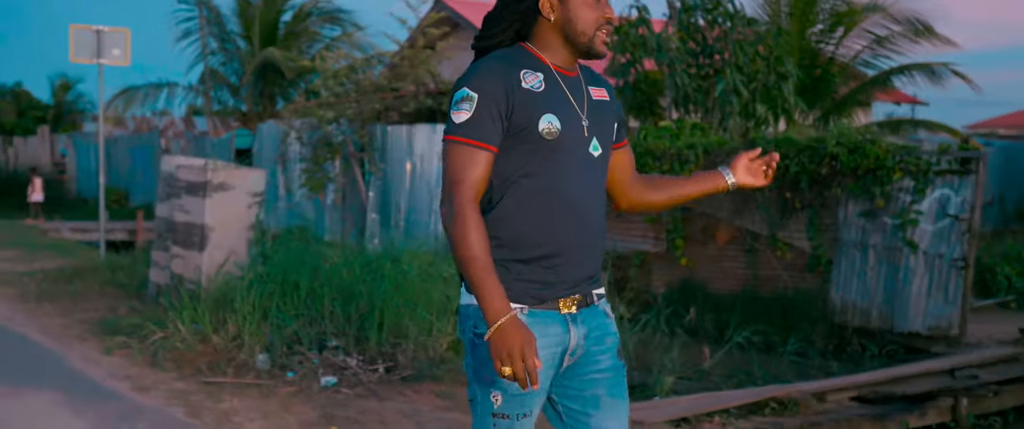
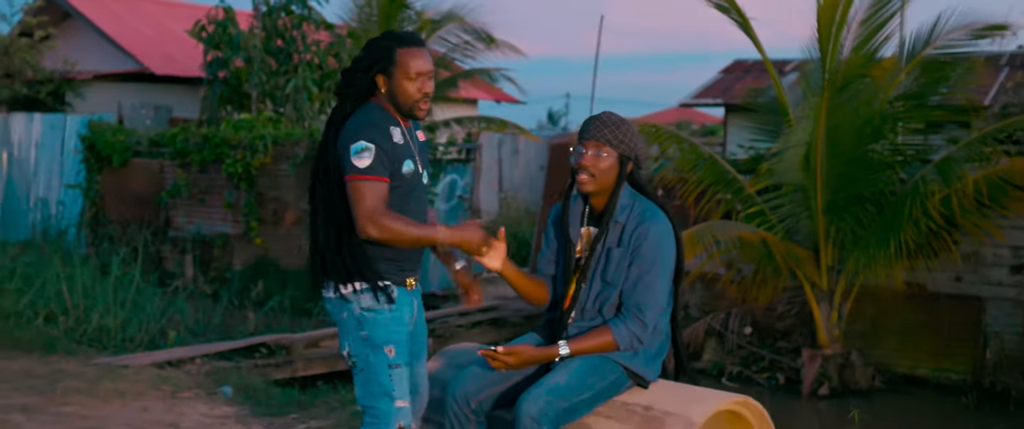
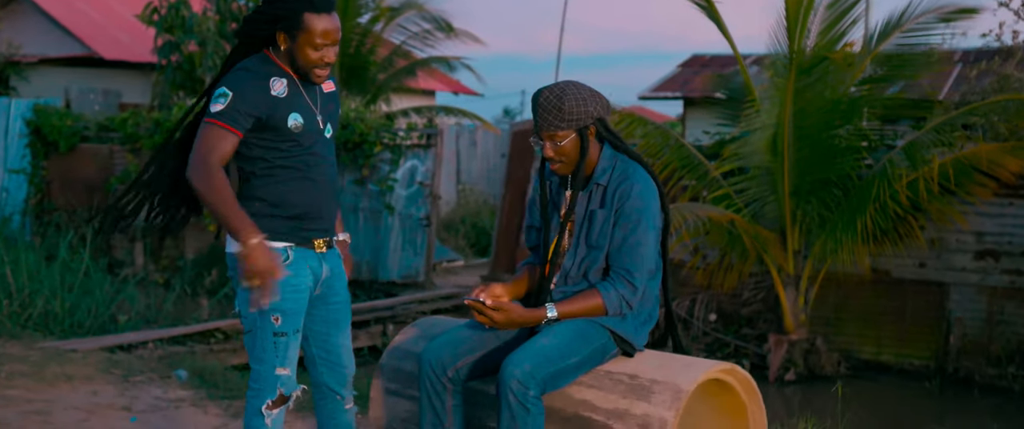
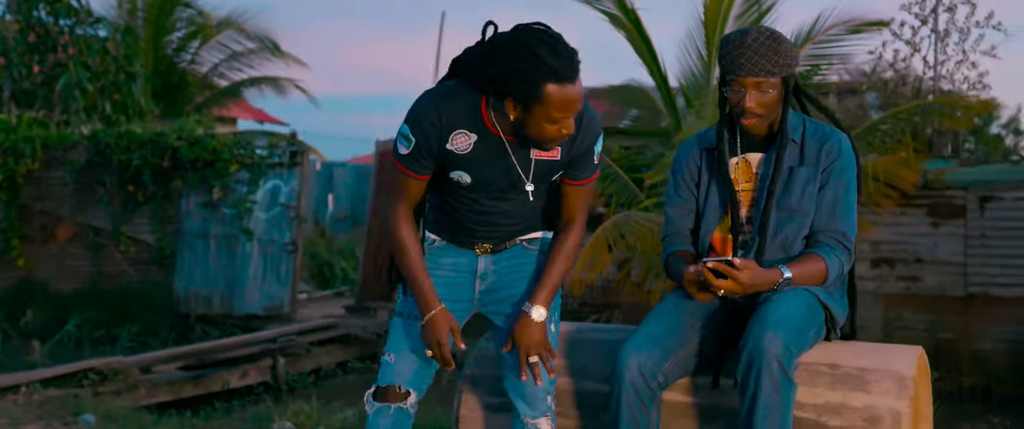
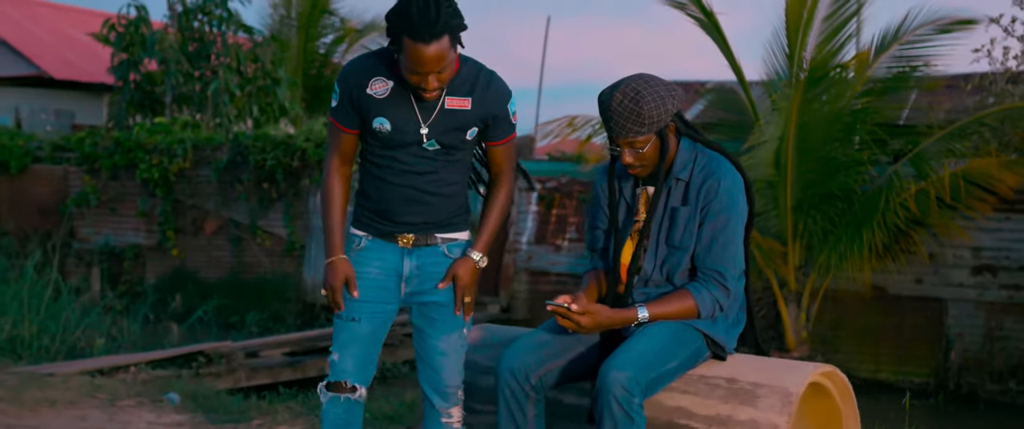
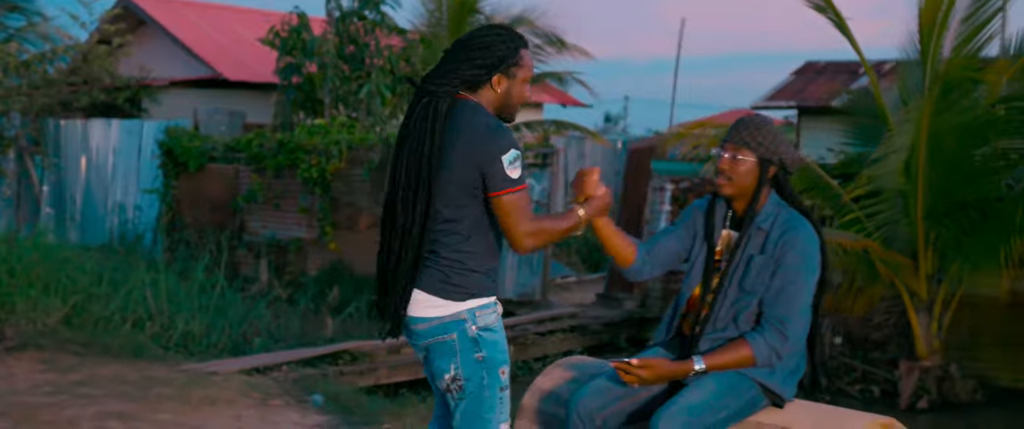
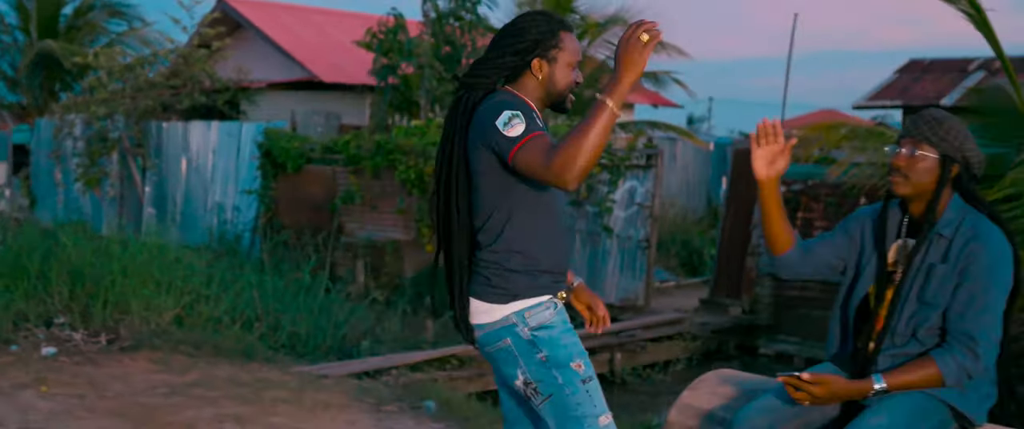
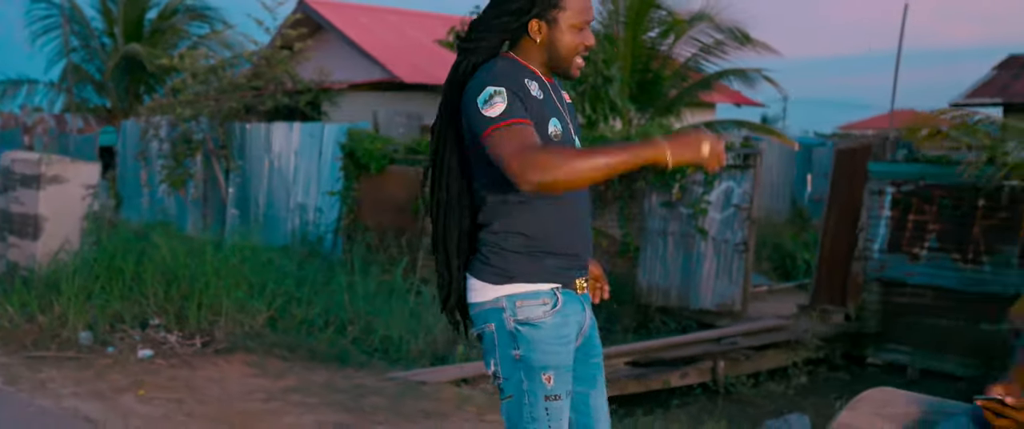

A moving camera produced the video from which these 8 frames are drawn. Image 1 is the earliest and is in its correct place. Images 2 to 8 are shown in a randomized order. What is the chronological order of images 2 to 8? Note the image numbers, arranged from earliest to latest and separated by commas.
8, 7, 6, 2, 3, 5, 4
